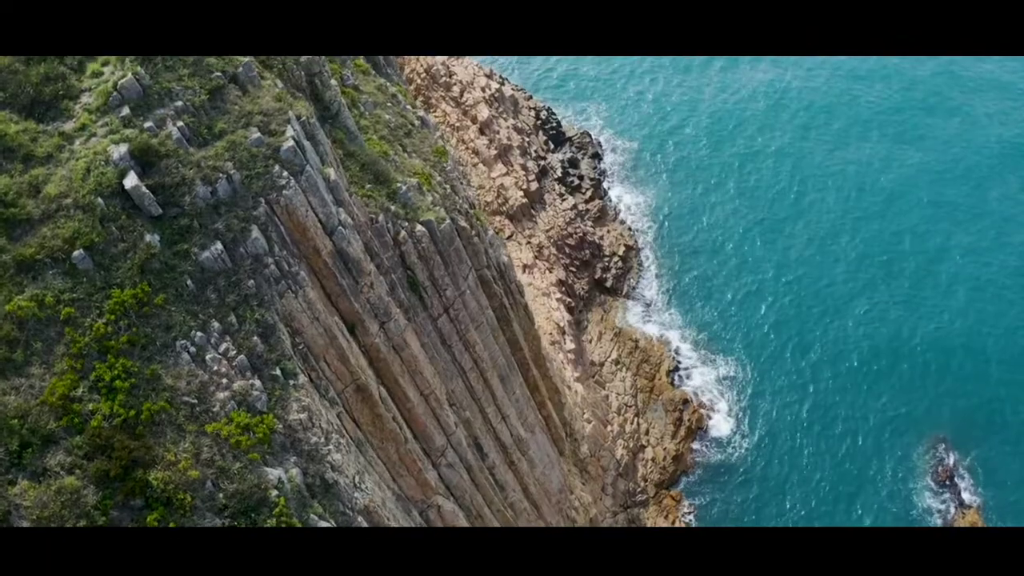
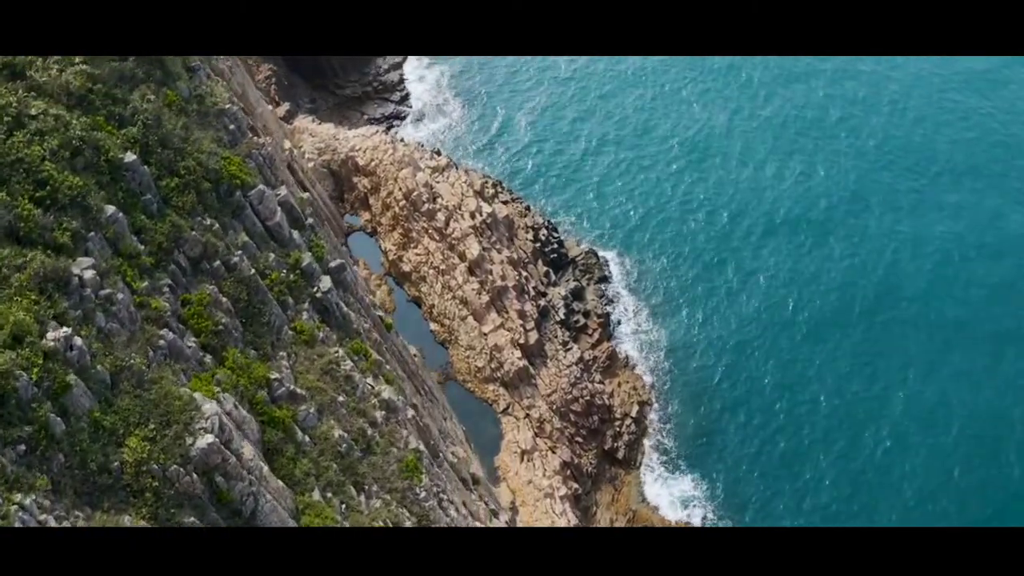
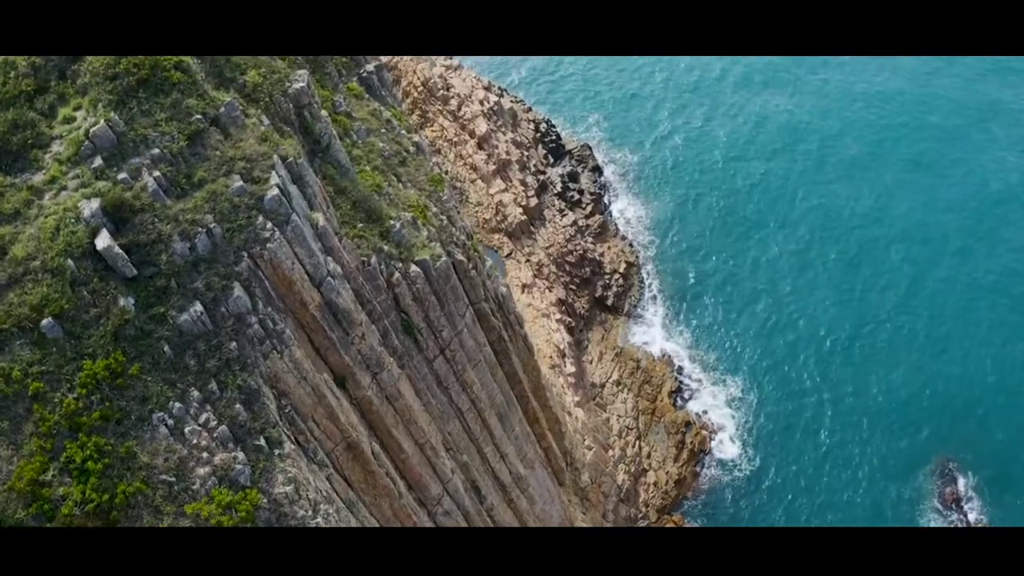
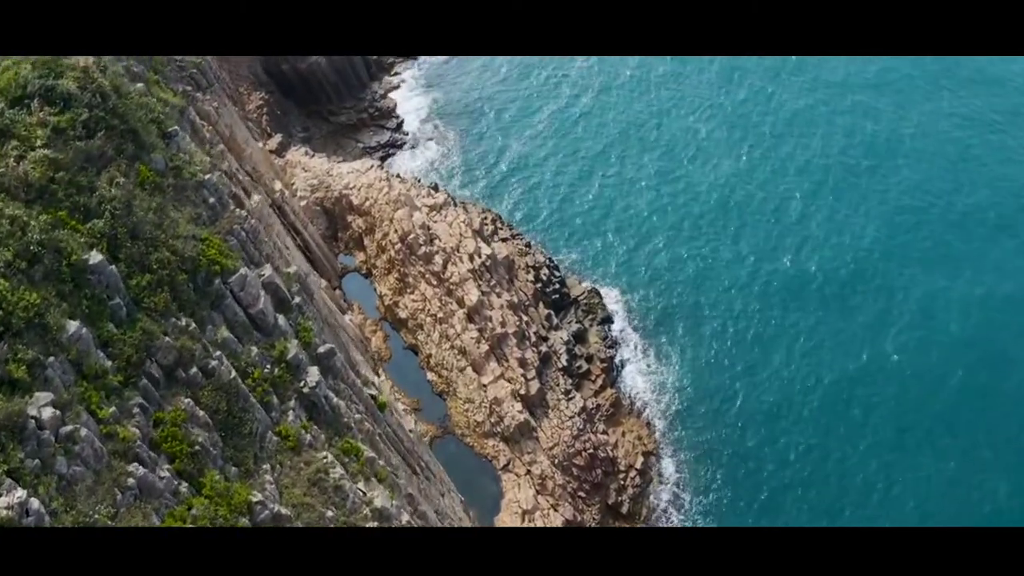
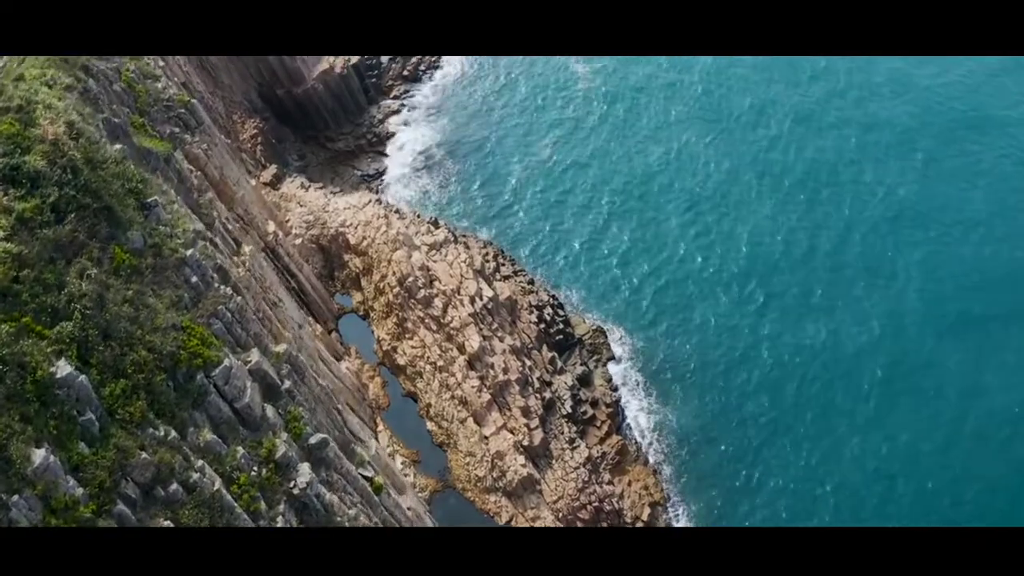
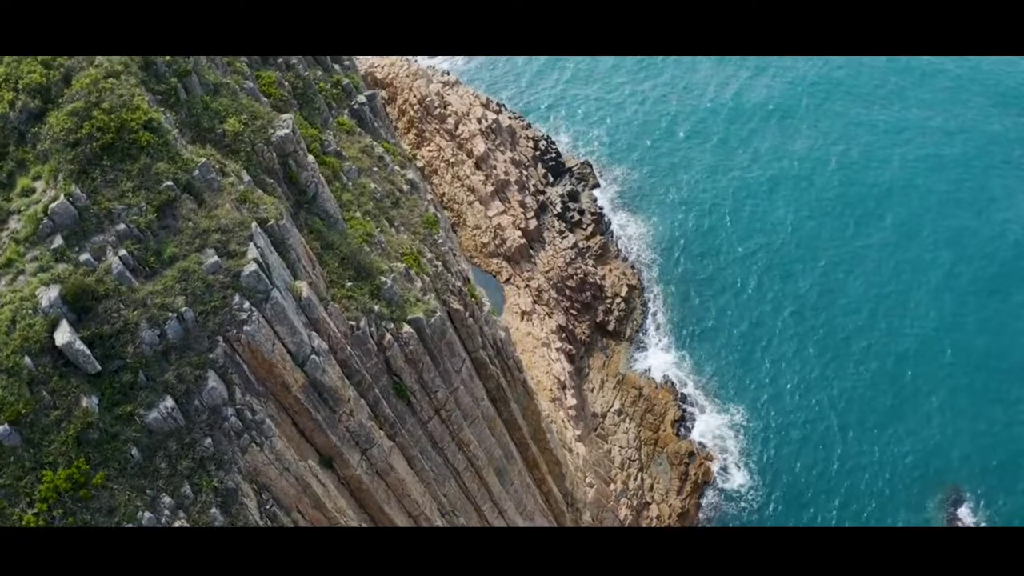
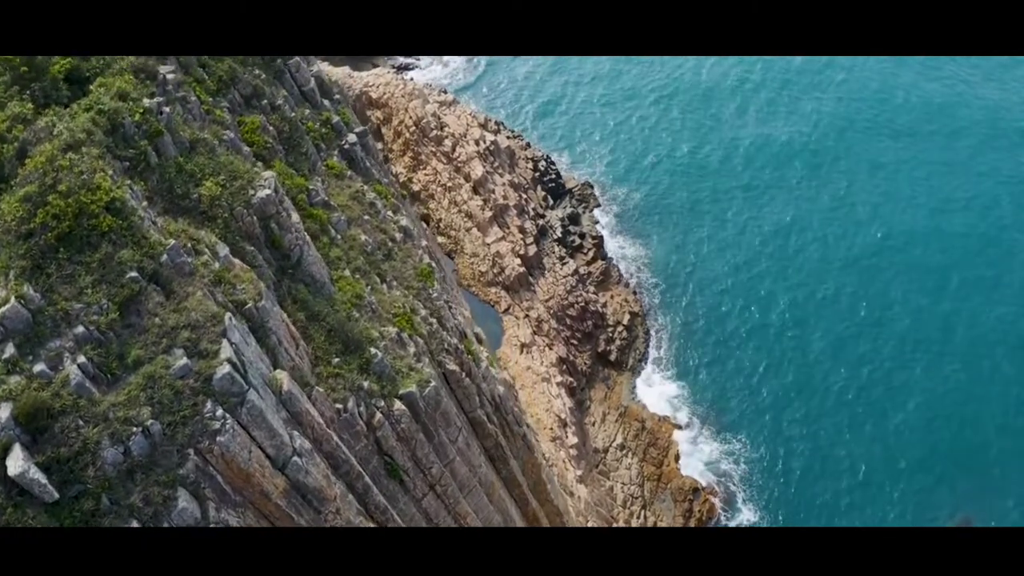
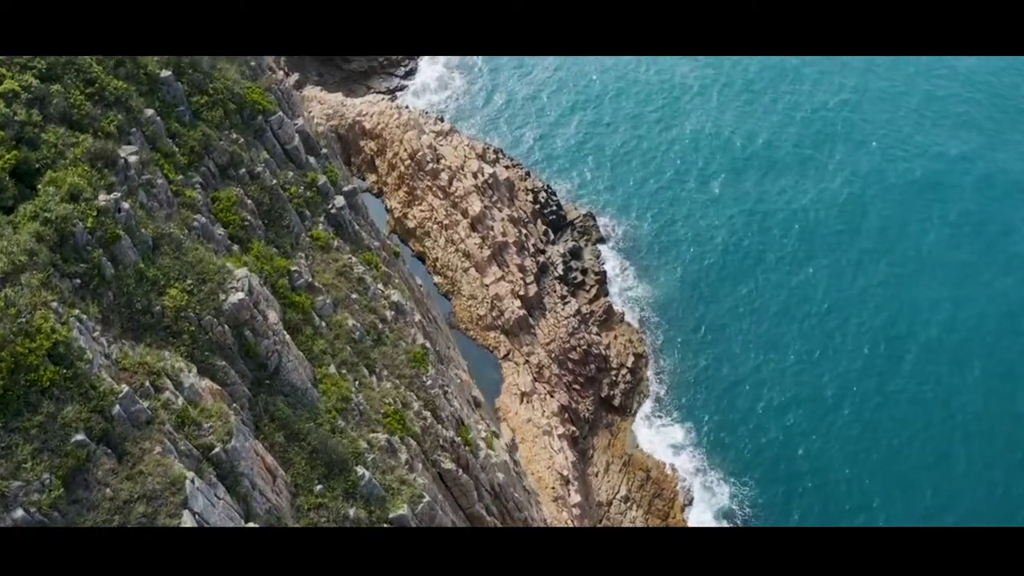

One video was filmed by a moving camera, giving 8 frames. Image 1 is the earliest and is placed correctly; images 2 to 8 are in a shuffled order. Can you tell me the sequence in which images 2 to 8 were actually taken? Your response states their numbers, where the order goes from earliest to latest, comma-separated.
3, 6, 7, 8, 2, 4, 5
